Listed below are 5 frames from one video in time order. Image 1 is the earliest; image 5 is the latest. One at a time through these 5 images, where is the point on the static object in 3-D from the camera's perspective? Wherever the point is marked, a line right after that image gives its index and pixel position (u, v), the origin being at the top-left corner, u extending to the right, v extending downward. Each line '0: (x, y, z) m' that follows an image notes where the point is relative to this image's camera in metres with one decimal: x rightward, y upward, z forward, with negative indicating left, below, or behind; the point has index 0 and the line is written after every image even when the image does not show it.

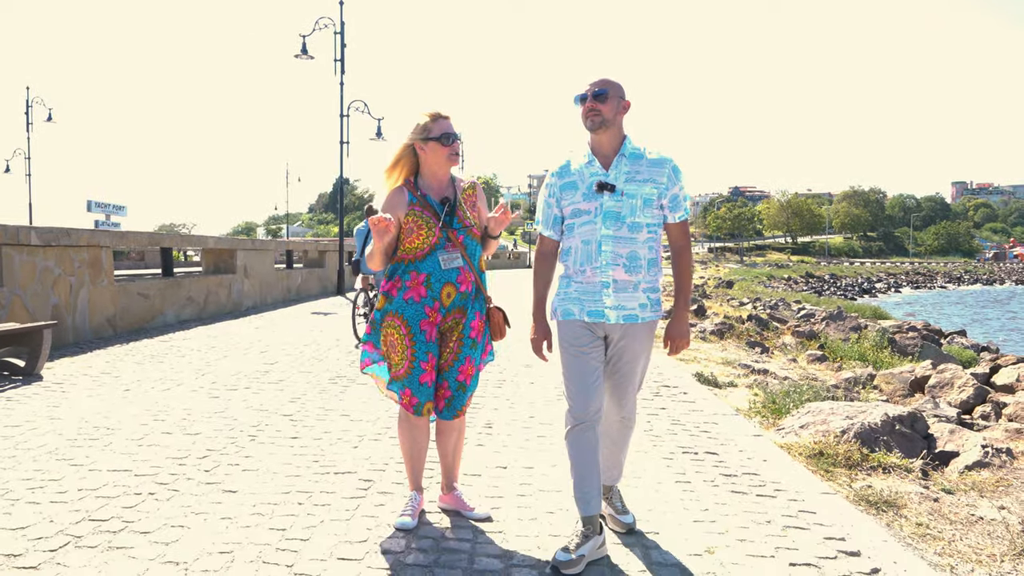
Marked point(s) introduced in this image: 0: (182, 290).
0: (-5.2, 0.0, +11.7) m
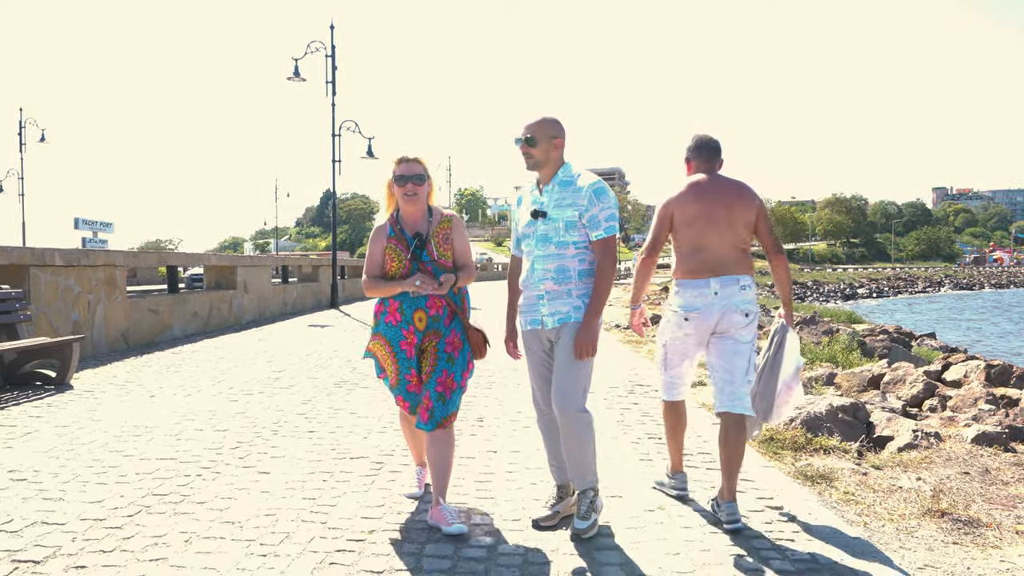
0: (-5.4, -0.3, +12.4) m
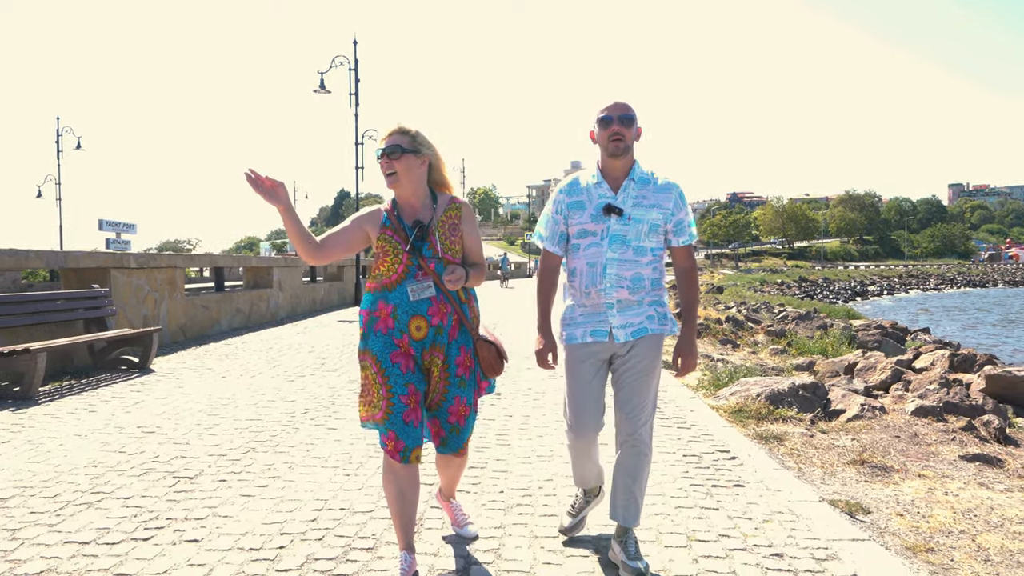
0: (-5.2, -0.3, +13.8) m
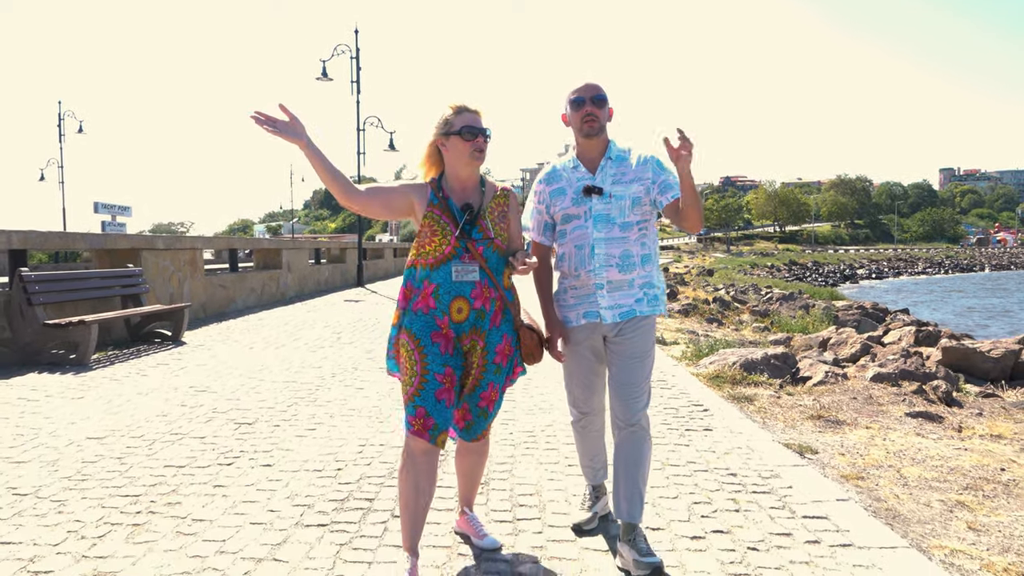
0: (-5.2, +0.1, +14.6) m
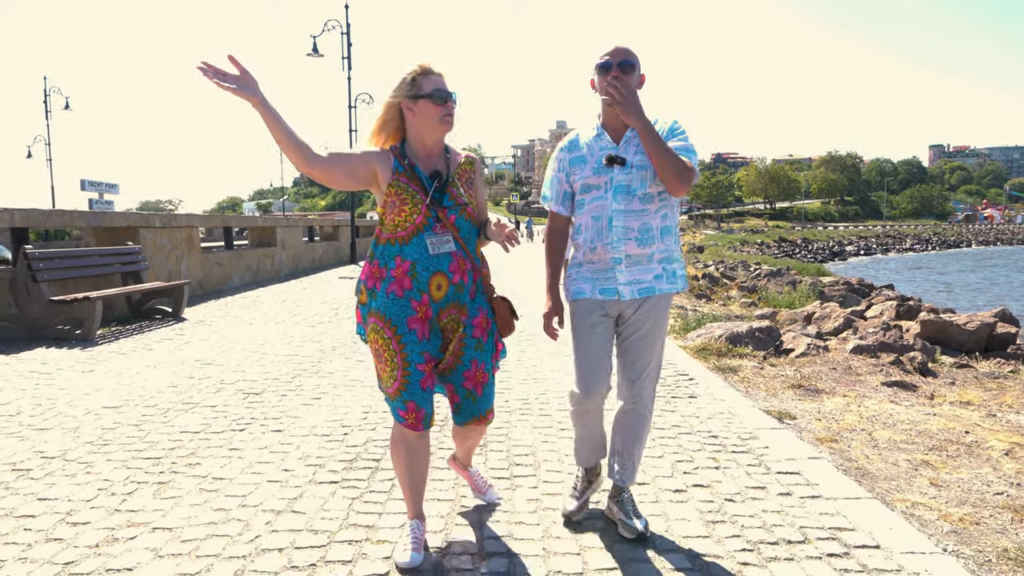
0: (-5.4, +0.6, +14.8) m
